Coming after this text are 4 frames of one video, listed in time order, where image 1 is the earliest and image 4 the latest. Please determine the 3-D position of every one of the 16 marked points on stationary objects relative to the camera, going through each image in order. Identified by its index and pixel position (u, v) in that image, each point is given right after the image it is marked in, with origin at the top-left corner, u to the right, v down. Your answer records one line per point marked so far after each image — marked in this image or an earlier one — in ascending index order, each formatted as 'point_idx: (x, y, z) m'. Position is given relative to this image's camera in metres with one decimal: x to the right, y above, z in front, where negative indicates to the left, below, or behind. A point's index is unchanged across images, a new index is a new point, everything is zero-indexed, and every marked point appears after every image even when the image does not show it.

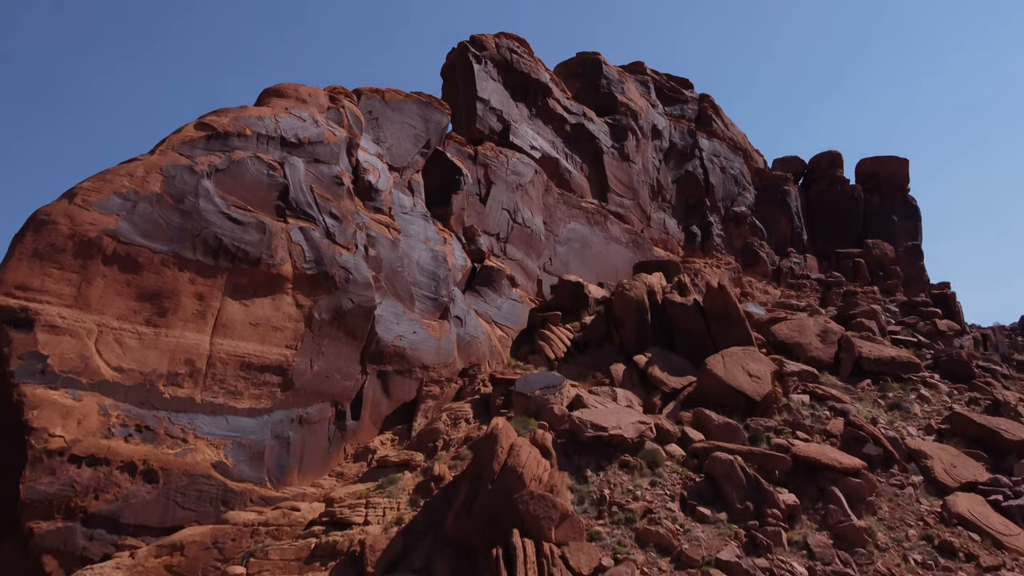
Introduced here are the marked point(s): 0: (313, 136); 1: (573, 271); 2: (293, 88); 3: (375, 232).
0: (-2.9, +2.2, +10.4) m
1: (+1.5, +0.4, +17.7) m
2: (-3.3, +3.0, +10.8) m
3: (-2.1, +0.9, +11.1) m
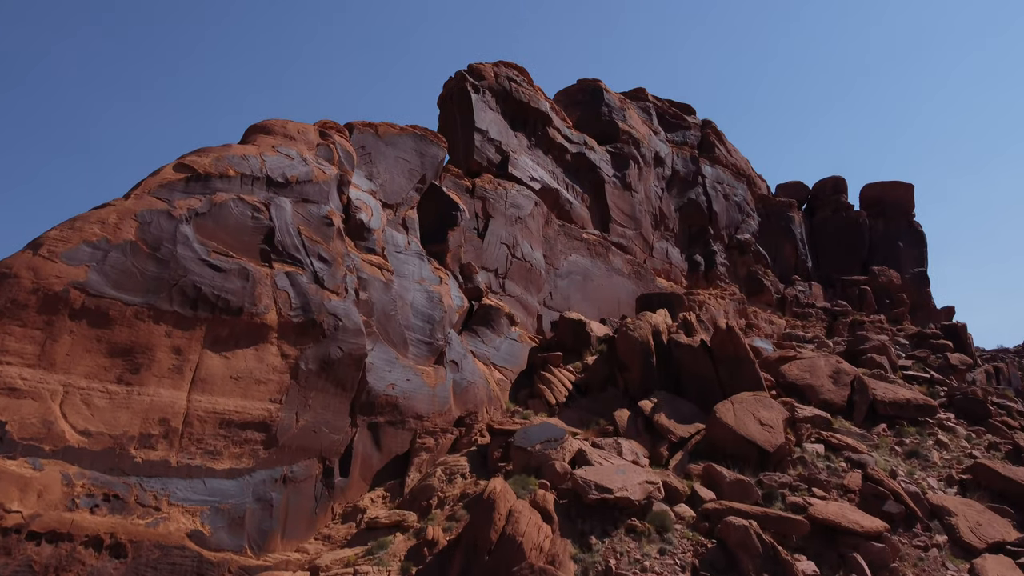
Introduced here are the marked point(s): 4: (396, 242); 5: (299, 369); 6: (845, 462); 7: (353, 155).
0: (-2.9, +1.5, +9.9) m
1: (+1.5, -0.4, +17.1) m
2: (-3.3, +2.3, +10.3) m
3: (-2.1, +0.2, +10.5) m
4: (-1.9, +0.8, +11.6) m
5: (-2.7, -1.0, +9.1) m
6: (+5.0, -2.6, +10.9) m
7: (-2.5, +2.1, +11.2) m
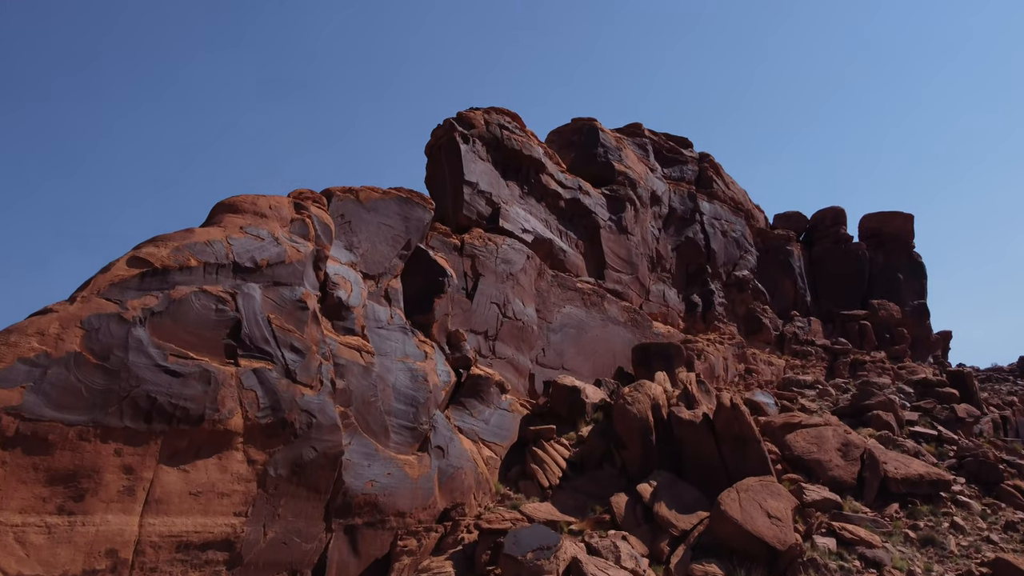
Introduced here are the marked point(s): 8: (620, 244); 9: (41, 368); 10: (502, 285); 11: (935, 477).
0: (-3.0, +0.4, +9.1) m
1: (+1.3, -1.7, +16.4) m
2: (-3.4, +1.2, +9.5) m
3: (-2.2, -1.0, +9.7) m
4: (-2.0, -0.4, +10.8) m
5: (-2.8, -2.2, +8.3) m
6: (+4.9, -3.8, +10.1) m
7: (-2.6, +0.9, +10.5) m
8: (+2.9, +1.2, +19.4) m
9: (-4.4, -0.7, +6.8) m
10: (-0.2, +0.1, +14.5) m
11: (+7.5, -3.3, +12.8) m
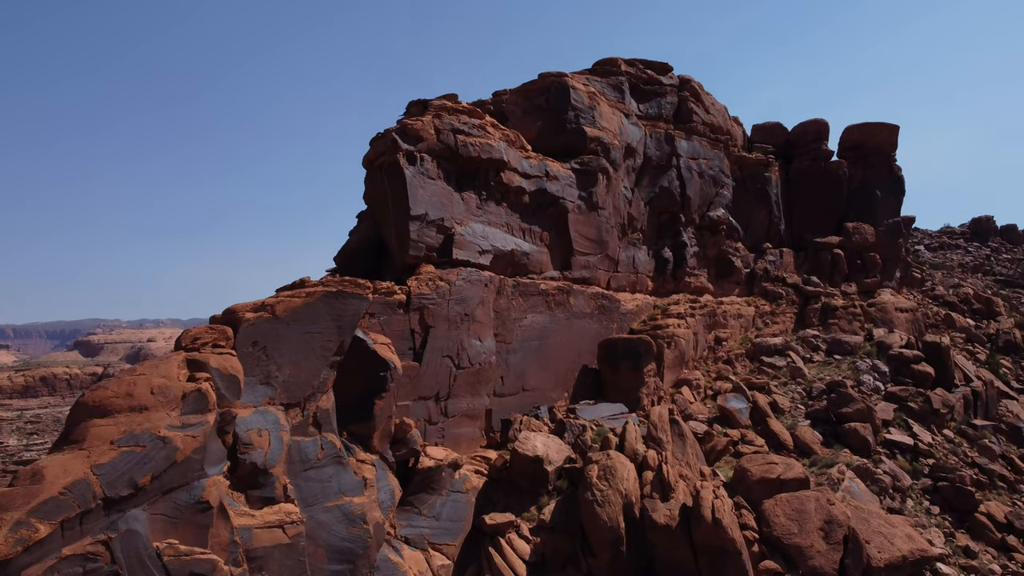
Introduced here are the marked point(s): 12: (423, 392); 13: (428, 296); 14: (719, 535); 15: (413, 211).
0: (-3.5, -1.7, +7.1) m
1: (+0.3, -2.0, +14.9) m
2: (-3.9, -0.9, +7.3) m
3: (-2.8, -2.9, +8.1) m
4: (-2.6, -2.1, +9.1) m
5: (-3.3, -4.4, +7.0) m
6: (+4.3, -5.5, +9.6) m
7: (-3.2, -0.9, +8.4) m
8: (+1.8, +1.5, +17.2) m
9: (-4.8, -3.4, +5.1) m
10: (-1.0, -0.8, +12.6) m
11: (+6.8, -4.4, +12.2) m
12: (-1.4, -1.7, +11.9) m
13: (-1.4, -0.1, +12.1) m
14: (+3.0, -3.6, +10.5) m
15: (-1.7, +1.4, +12.3) m
